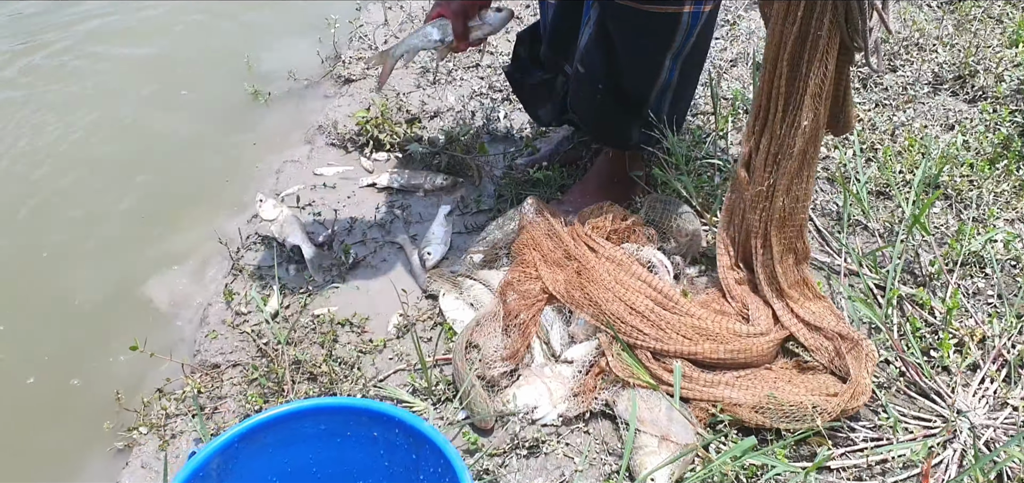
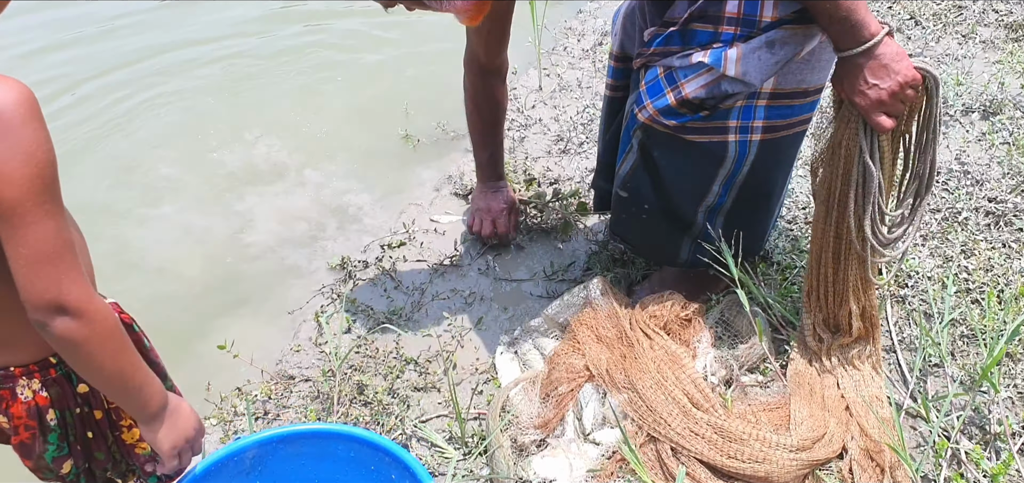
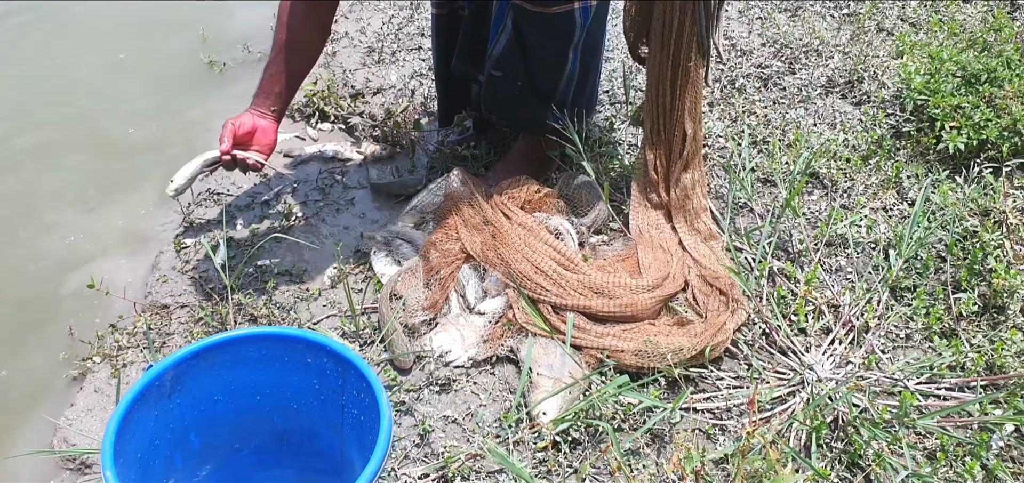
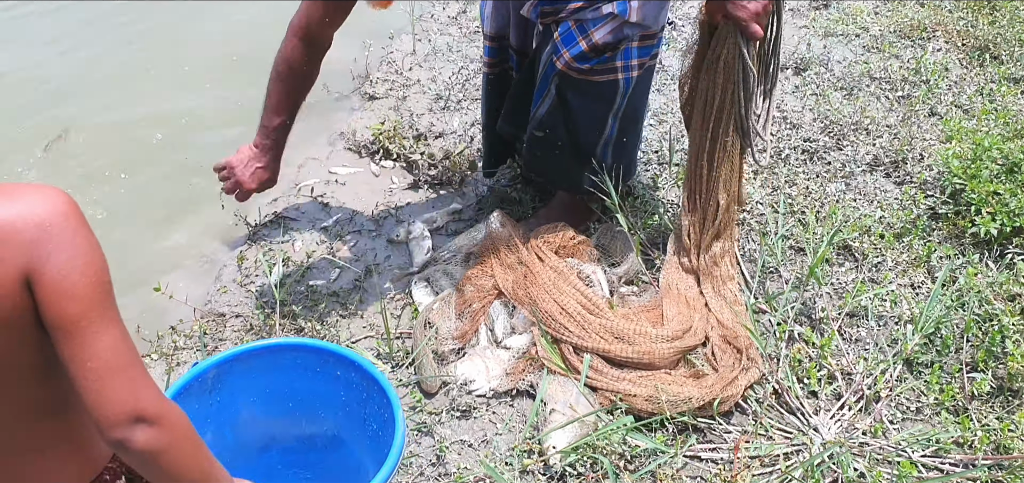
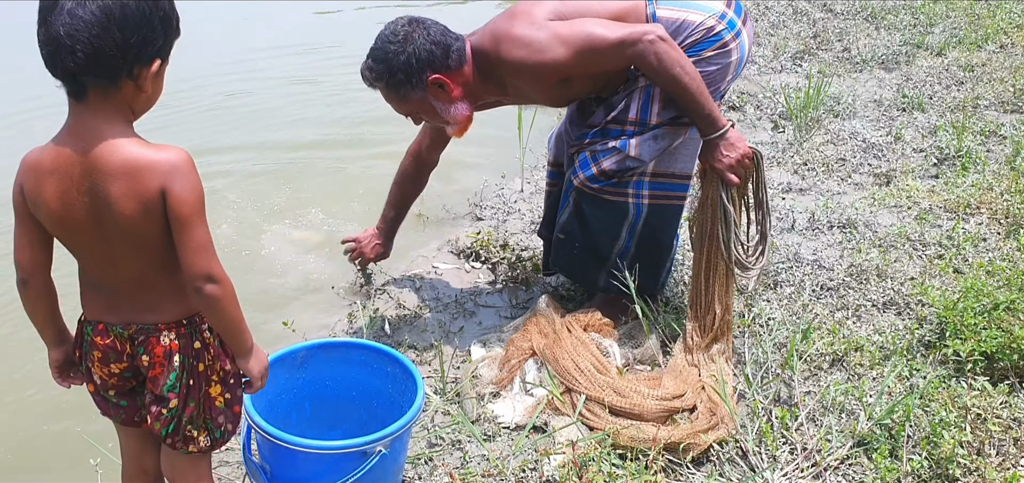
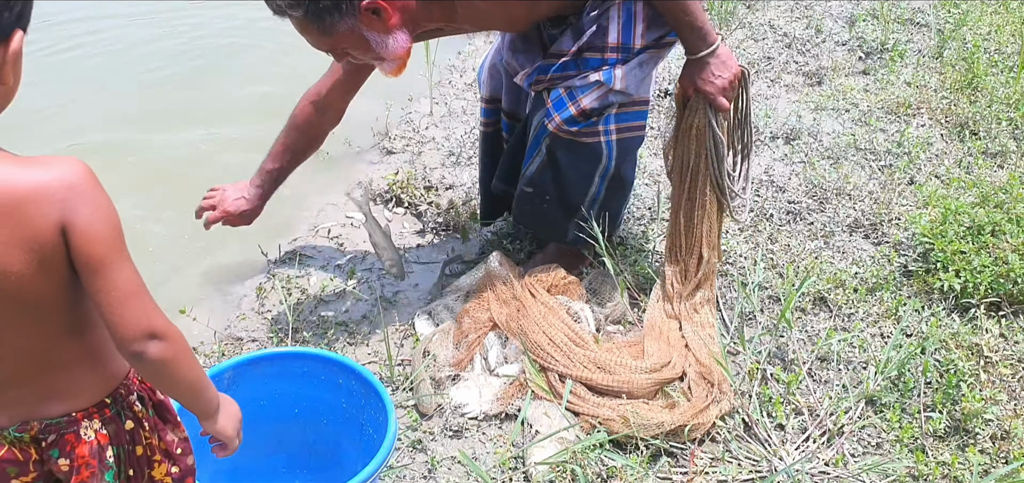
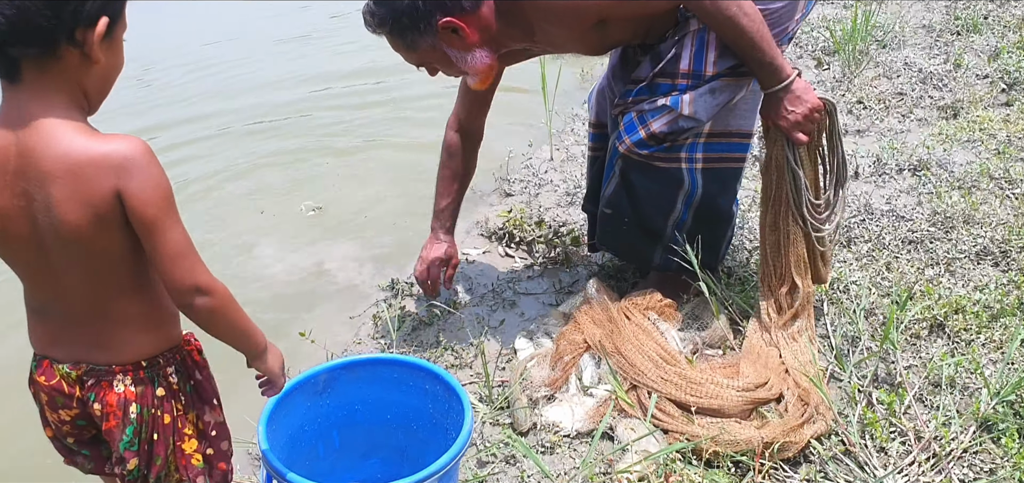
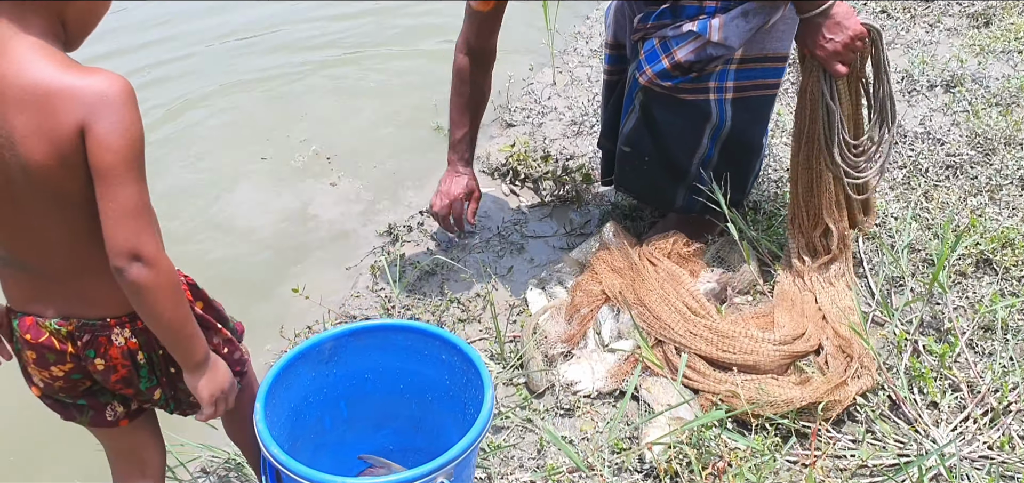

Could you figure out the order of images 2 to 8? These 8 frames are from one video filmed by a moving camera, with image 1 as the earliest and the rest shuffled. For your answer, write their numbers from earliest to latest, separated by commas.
3, 4, 6, 5, 7, 8, 2
